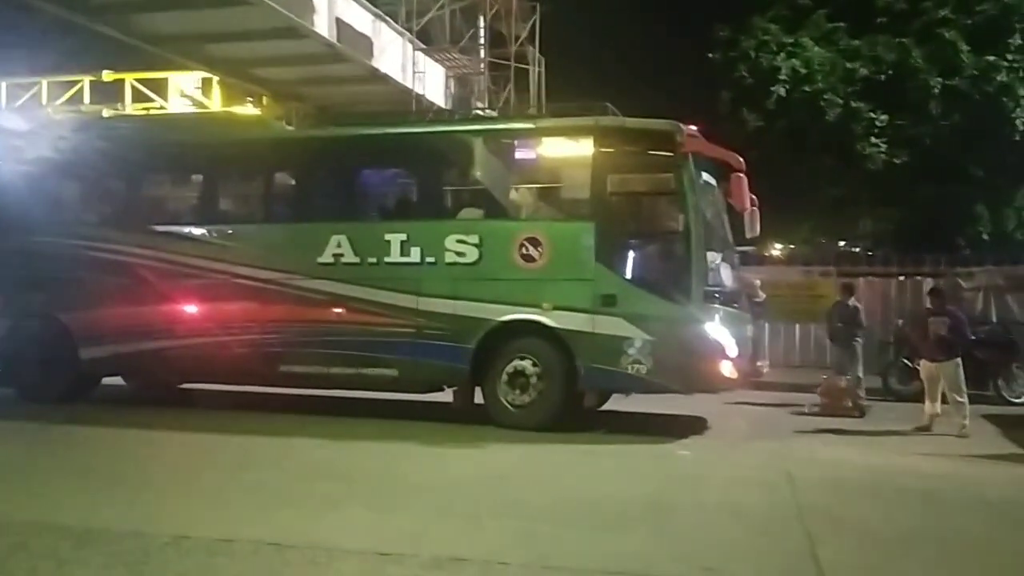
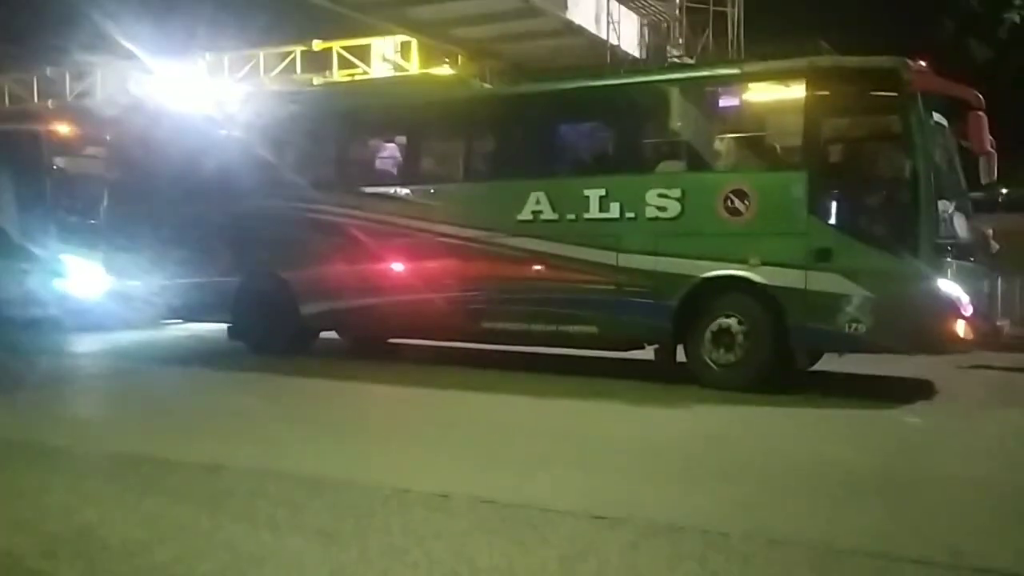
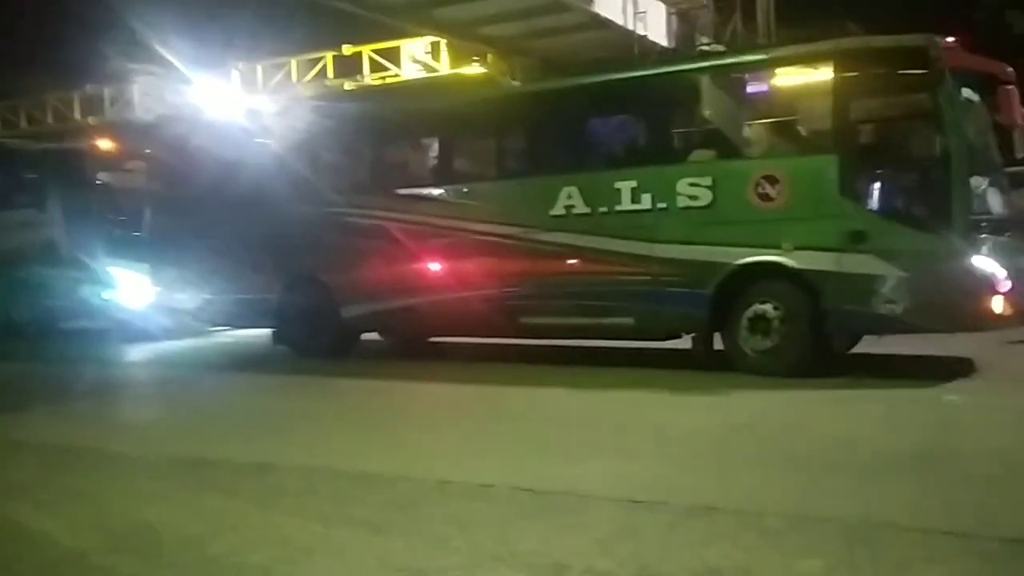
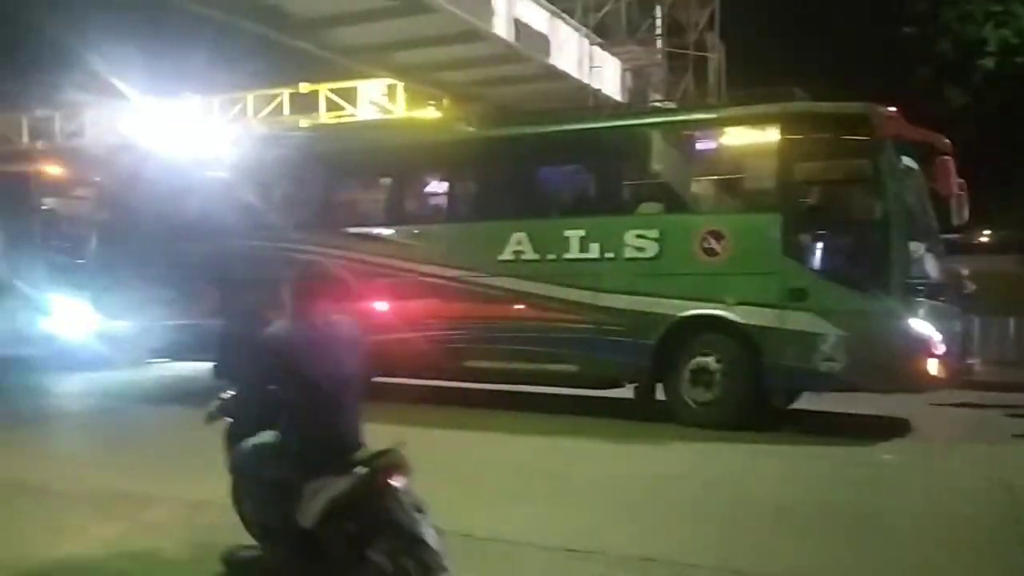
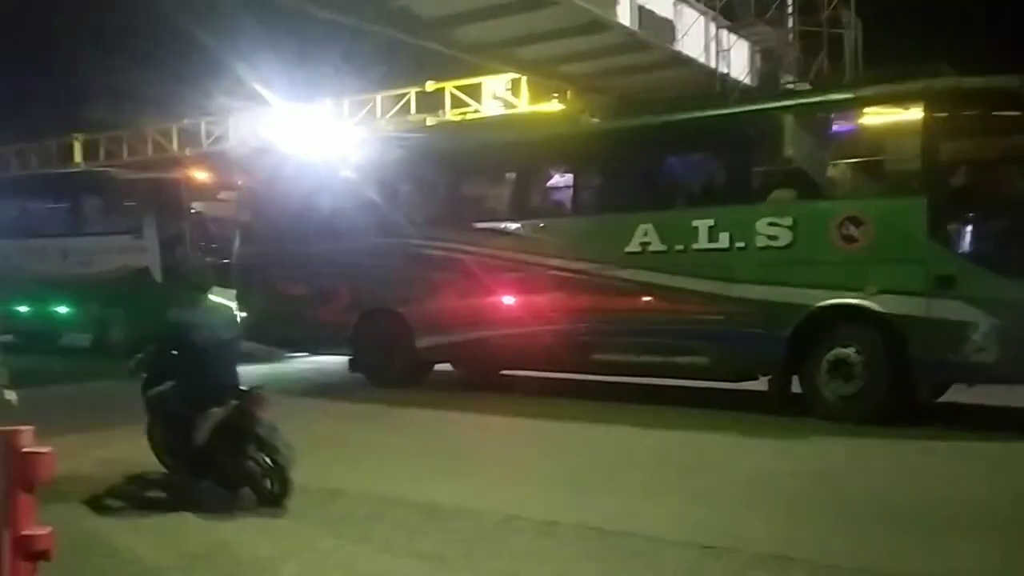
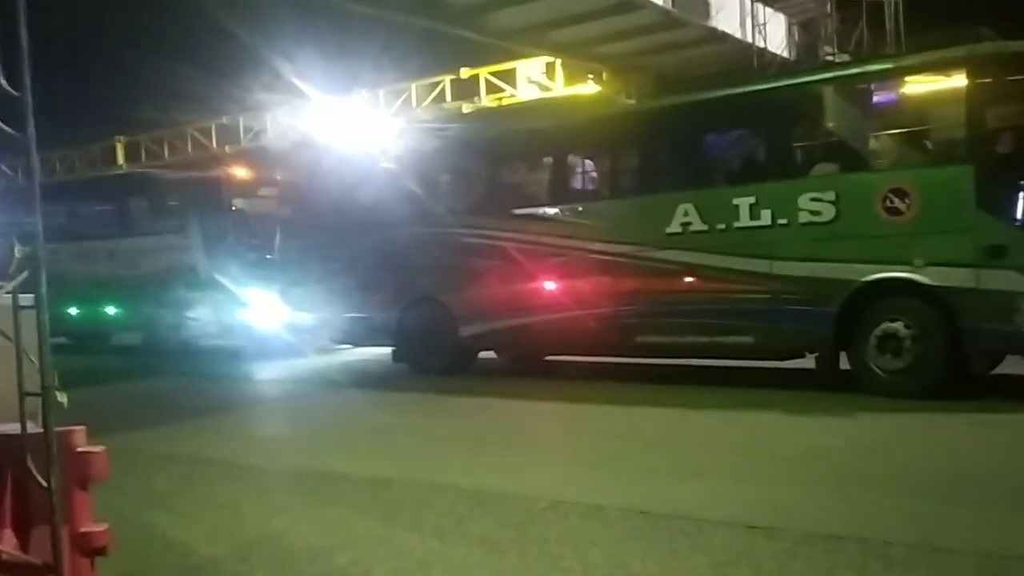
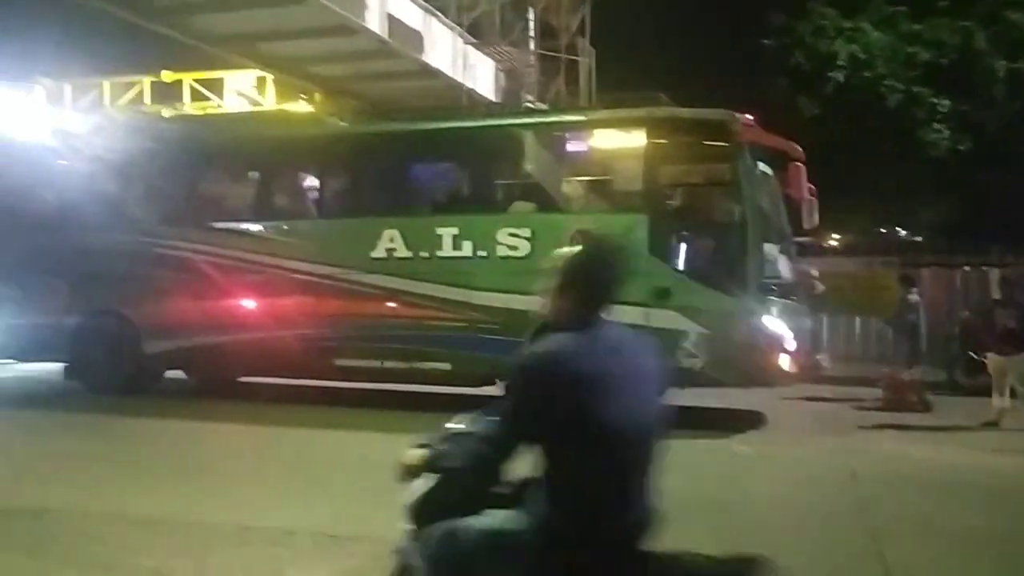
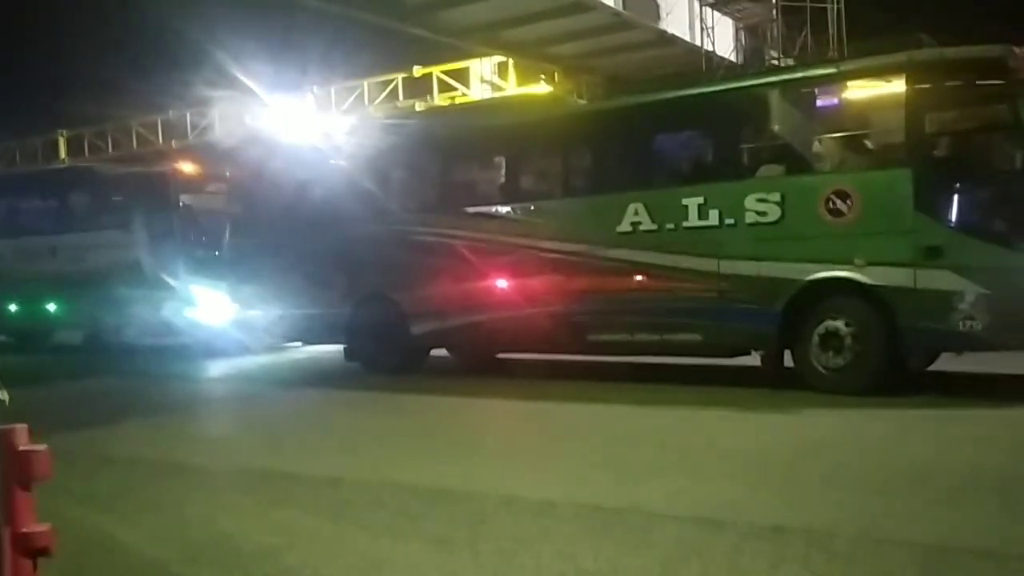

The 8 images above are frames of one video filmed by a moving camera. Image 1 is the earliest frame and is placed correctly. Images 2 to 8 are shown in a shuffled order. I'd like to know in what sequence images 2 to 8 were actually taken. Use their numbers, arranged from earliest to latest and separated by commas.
7, 4, 5, 6, 8, 3, 2
